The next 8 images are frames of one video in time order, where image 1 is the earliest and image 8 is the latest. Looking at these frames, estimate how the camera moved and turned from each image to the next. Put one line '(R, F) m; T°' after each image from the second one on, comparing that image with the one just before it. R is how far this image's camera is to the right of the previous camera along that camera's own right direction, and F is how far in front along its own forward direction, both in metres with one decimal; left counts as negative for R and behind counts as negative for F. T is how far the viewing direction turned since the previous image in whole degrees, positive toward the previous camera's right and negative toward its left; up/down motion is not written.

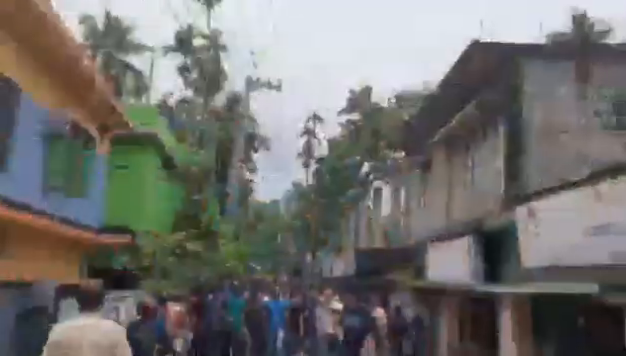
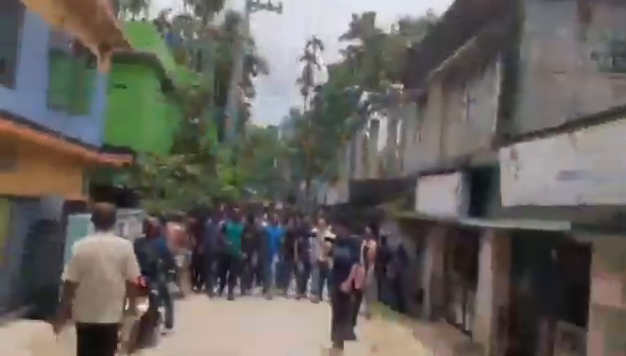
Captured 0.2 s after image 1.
(0.0, -0.3) m; +1°
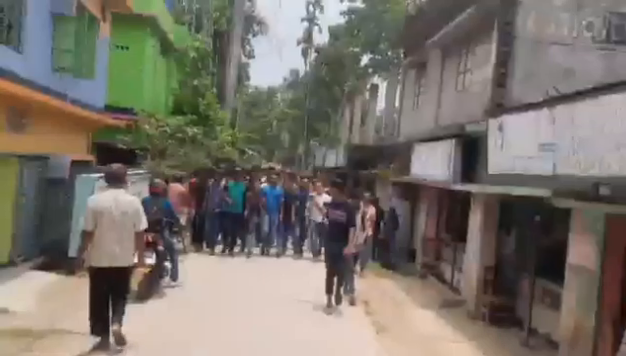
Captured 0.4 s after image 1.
(0.0, -0.4) m; 0°
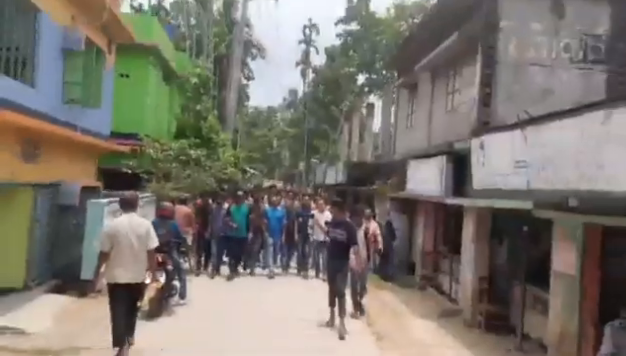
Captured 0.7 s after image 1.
(+0.1, -0.5) m; 0°
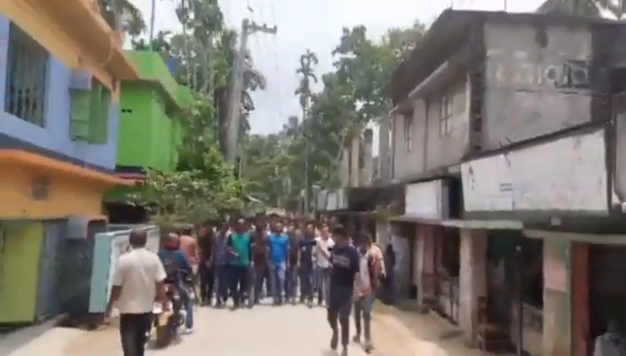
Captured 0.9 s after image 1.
(+0.1, -0.4) m; 0°
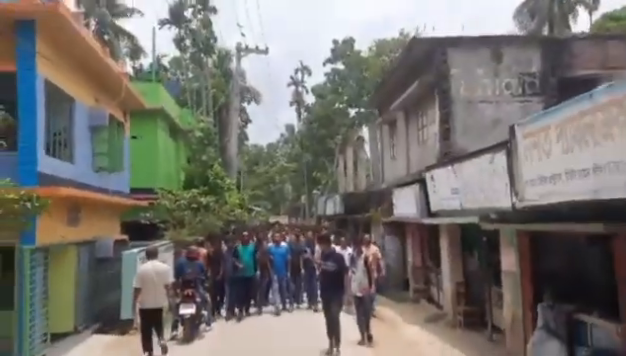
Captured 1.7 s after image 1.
(+0.2, -1.7) m; 0°
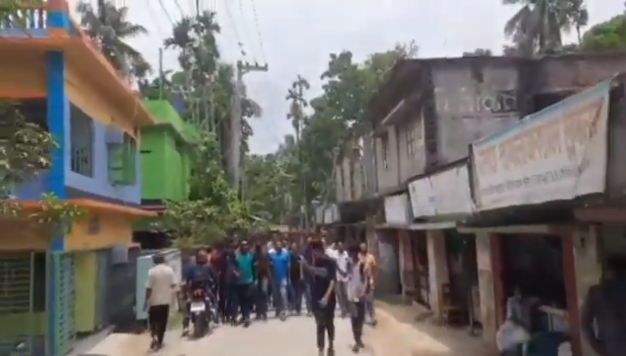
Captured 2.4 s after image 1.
(+0.1, -1.2) m; 0°
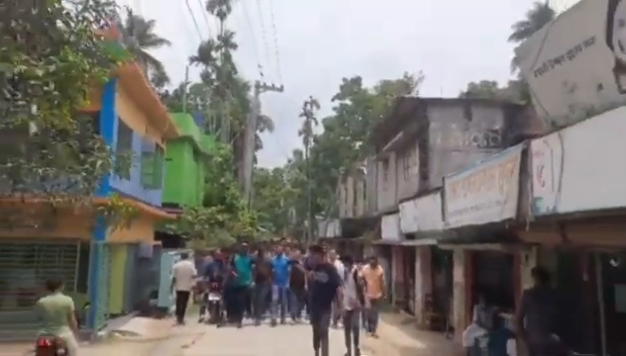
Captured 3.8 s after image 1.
(-0.1, -2.0) m; -1°
